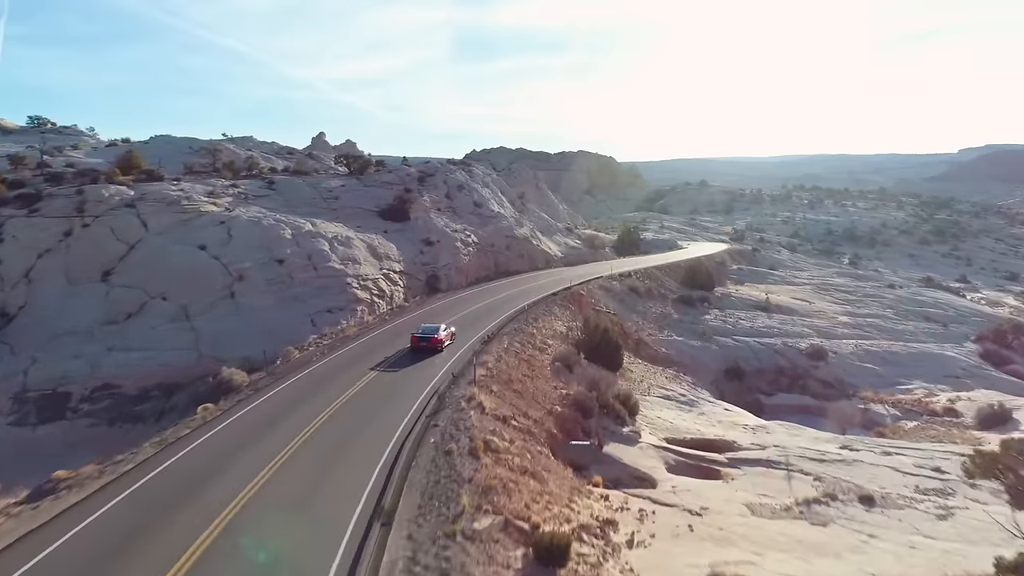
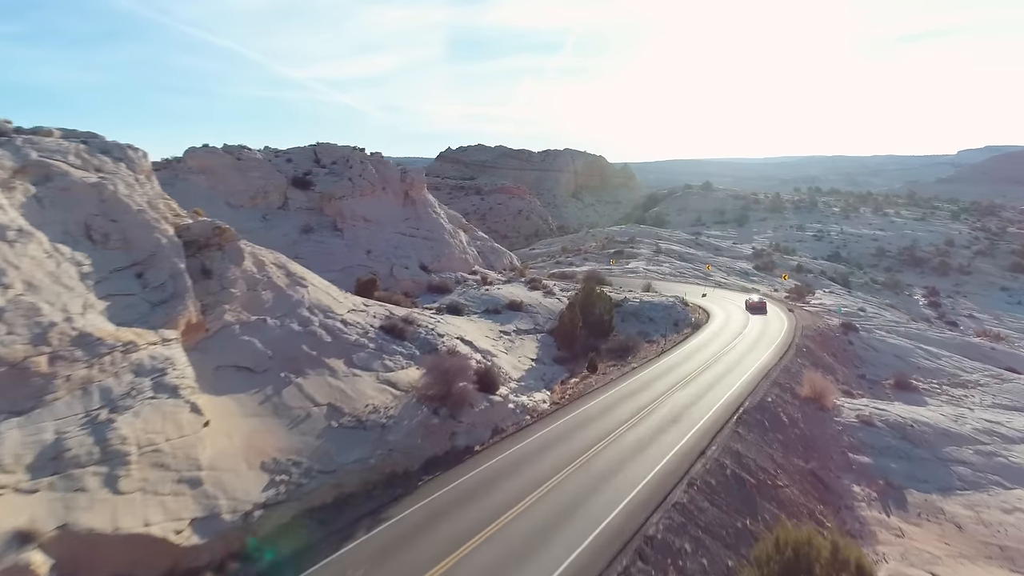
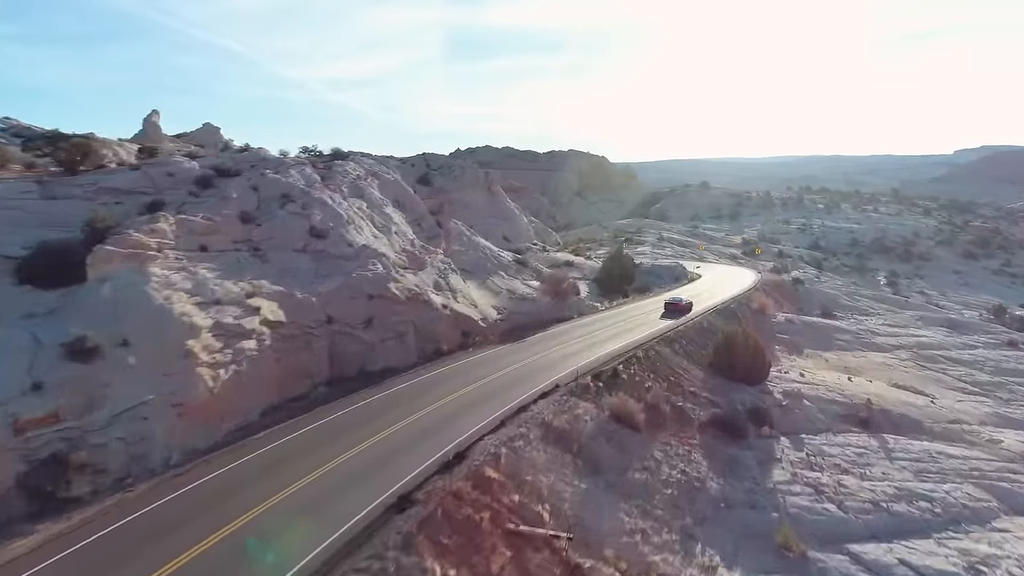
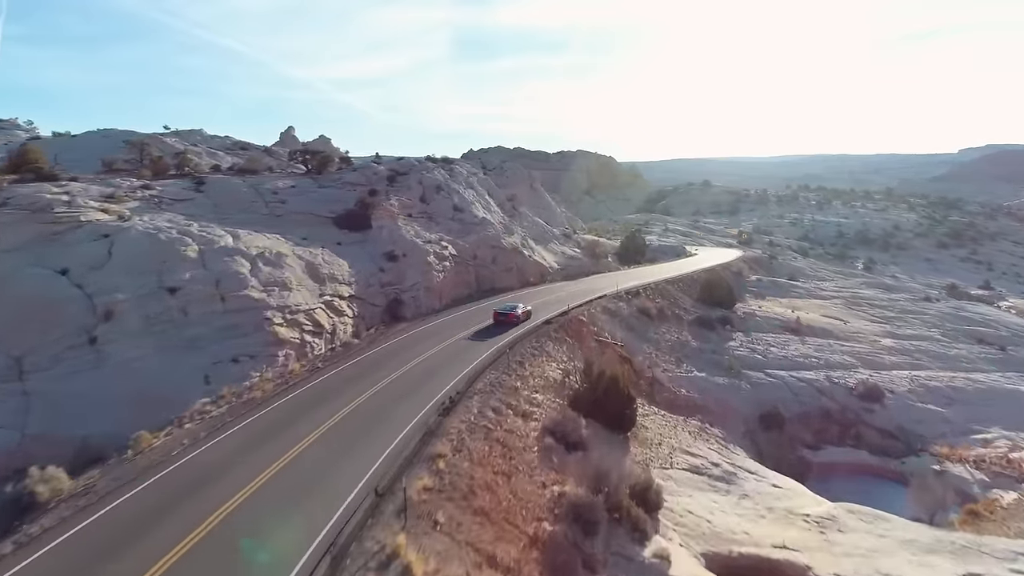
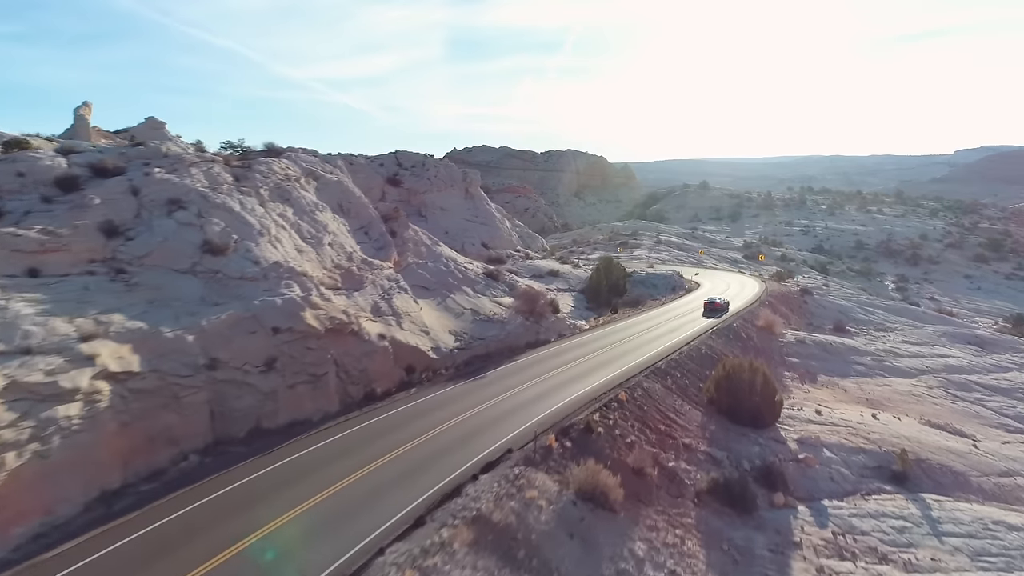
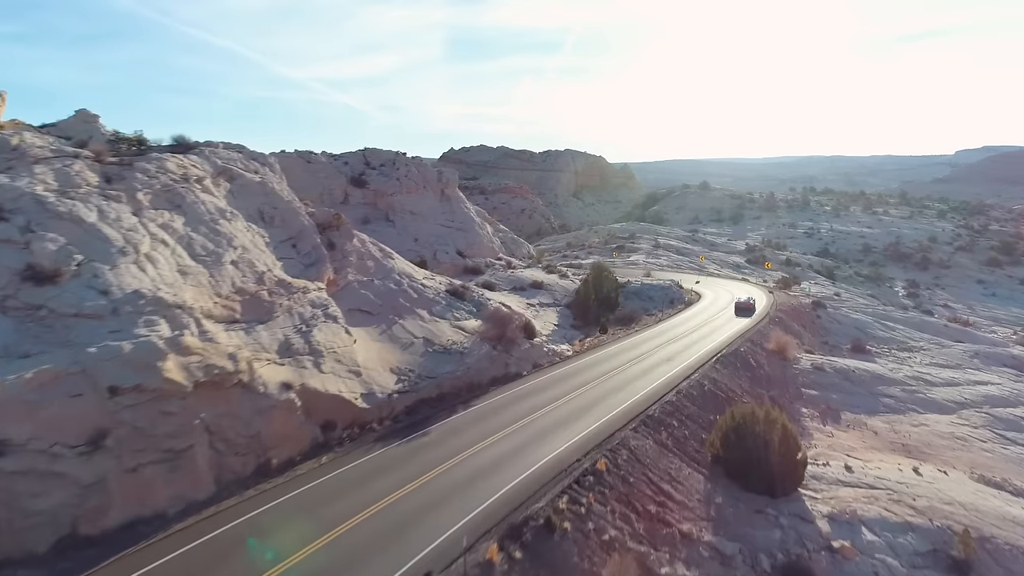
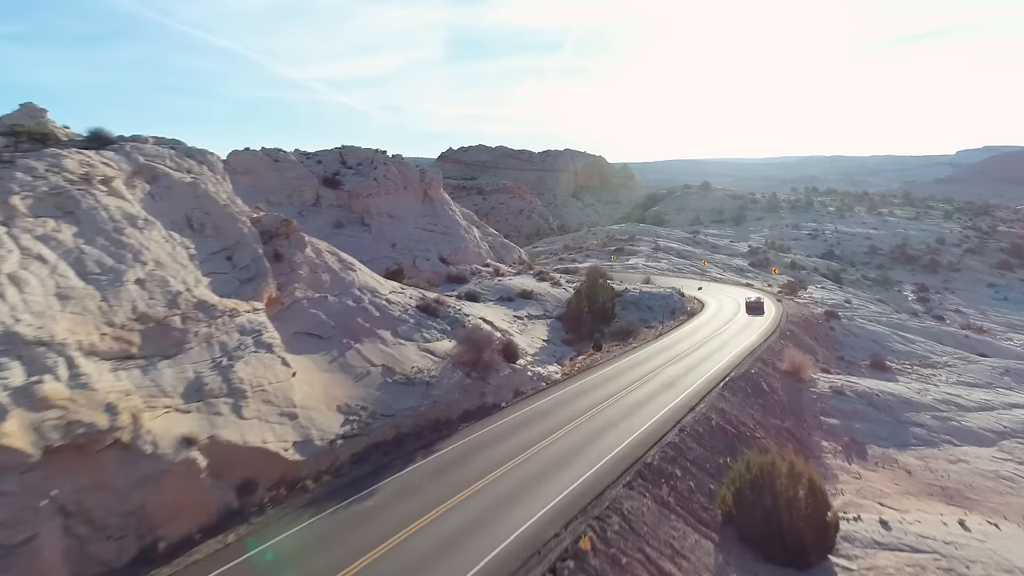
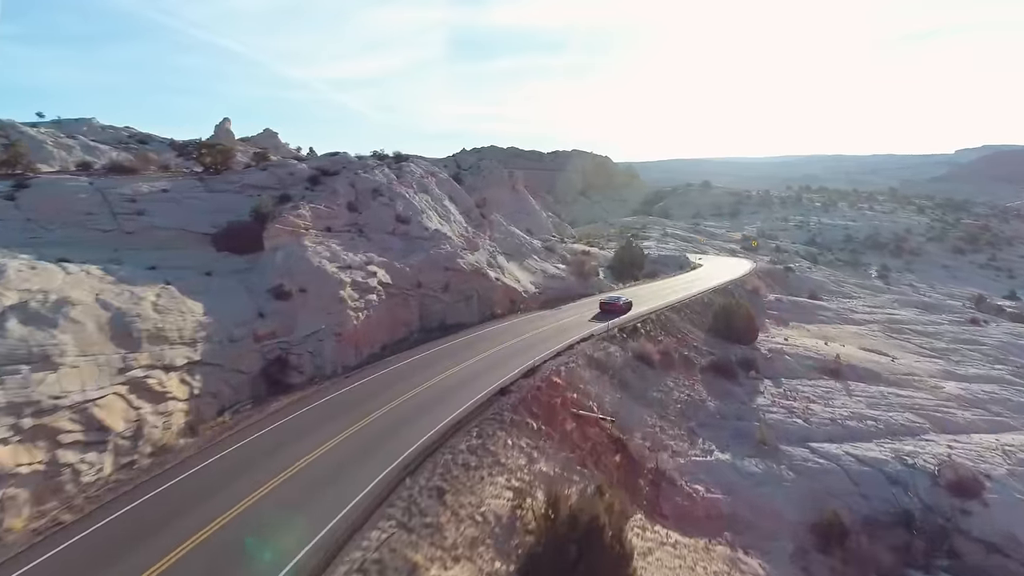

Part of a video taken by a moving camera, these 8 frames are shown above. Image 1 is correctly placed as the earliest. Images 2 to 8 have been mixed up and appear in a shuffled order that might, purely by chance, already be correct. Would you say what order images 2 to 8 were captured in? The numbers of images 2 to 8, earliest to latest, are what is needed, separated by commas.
4, 8, 3, 5, 6, 7, 2
